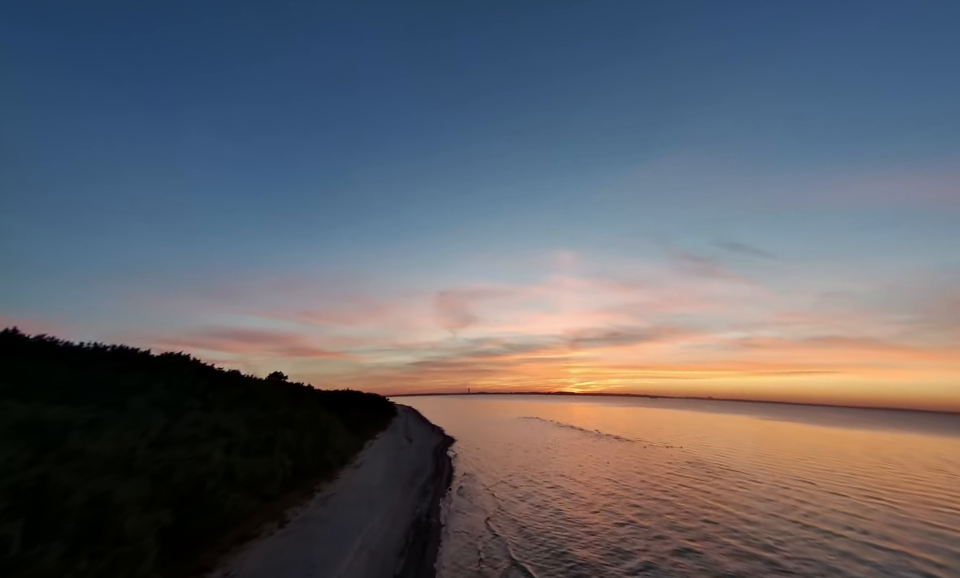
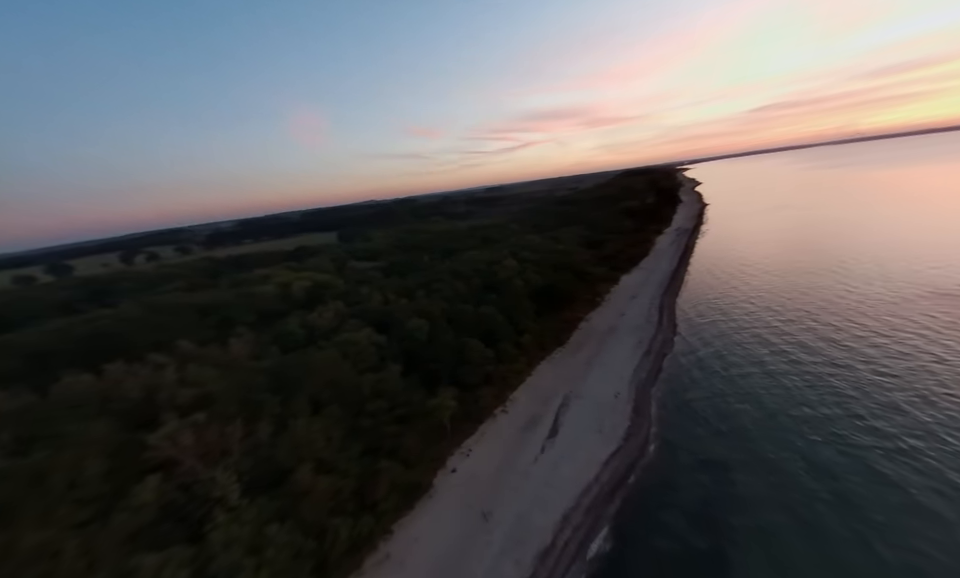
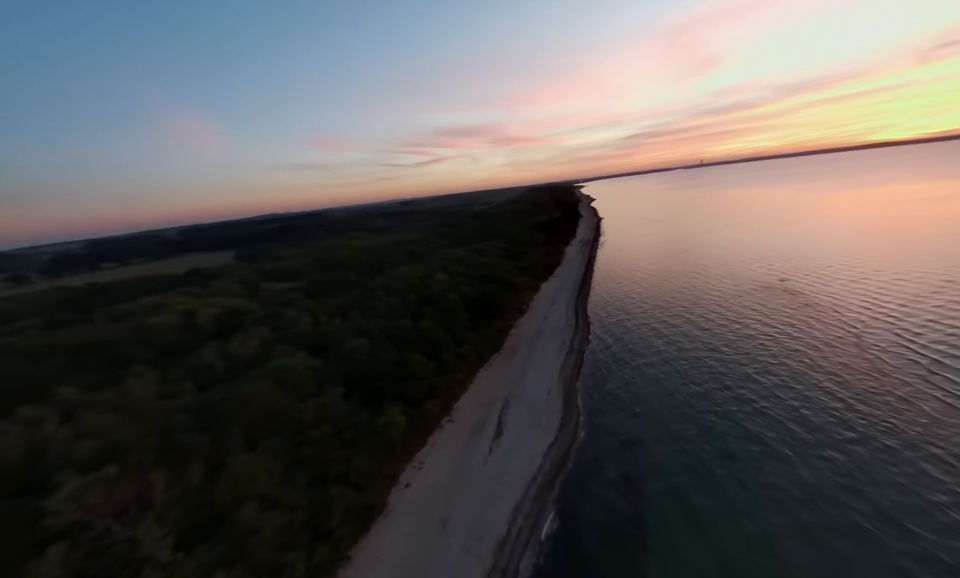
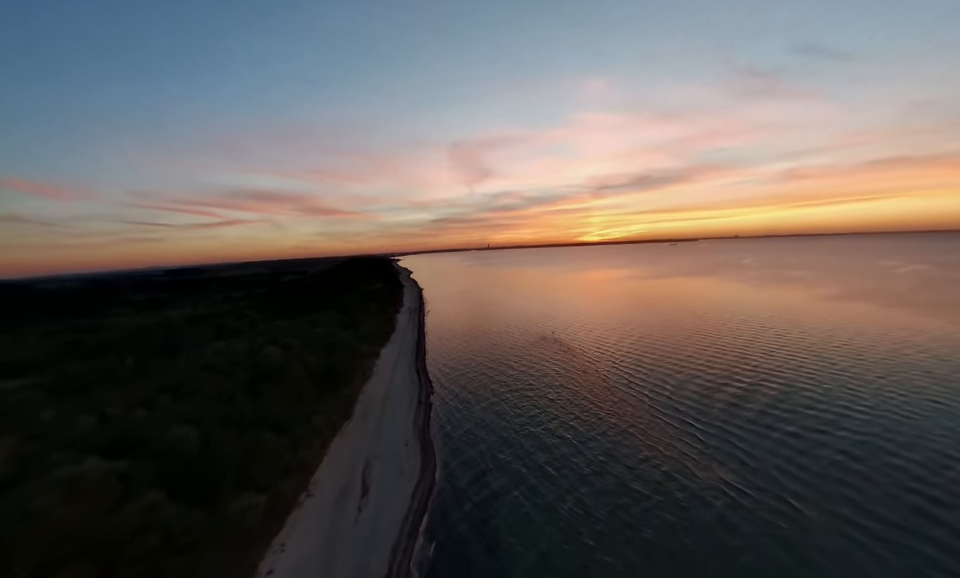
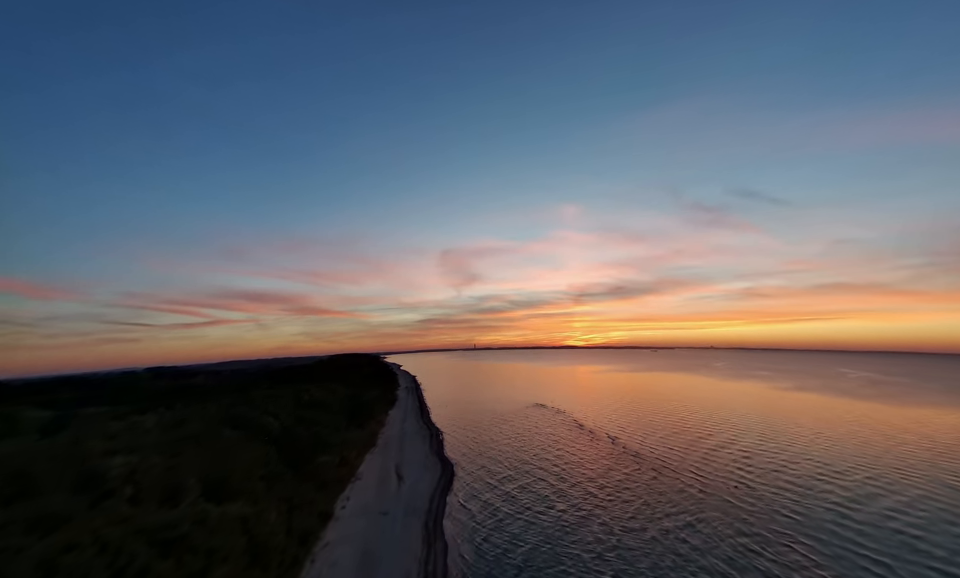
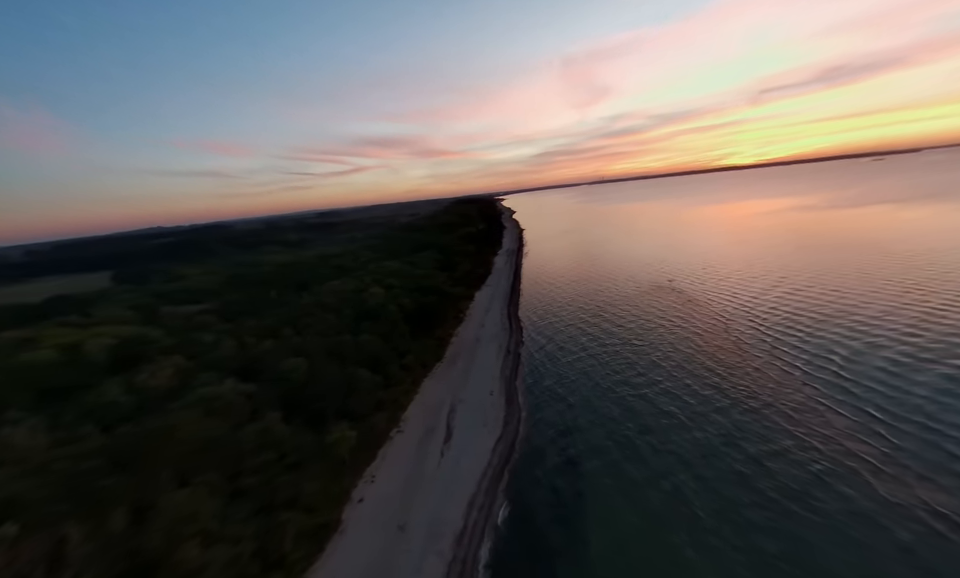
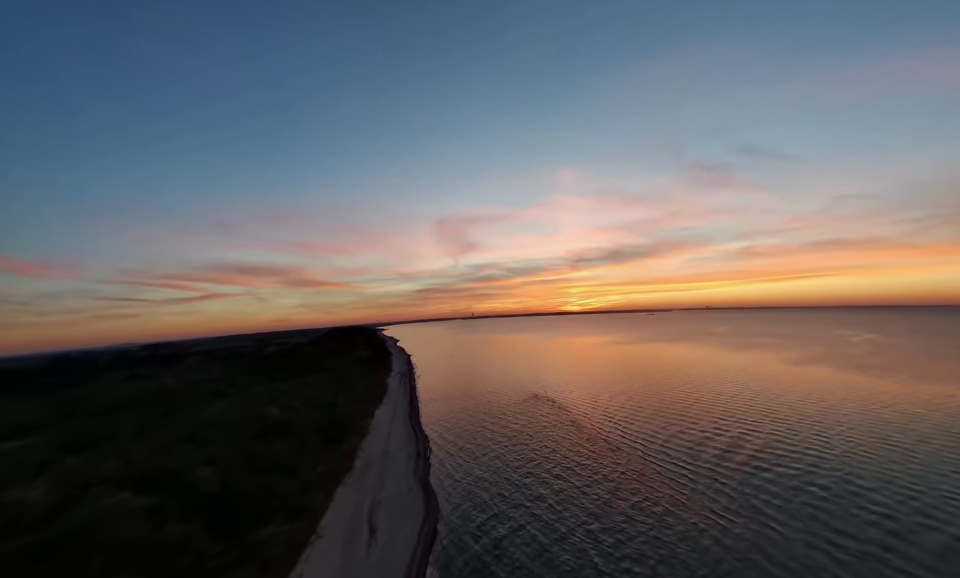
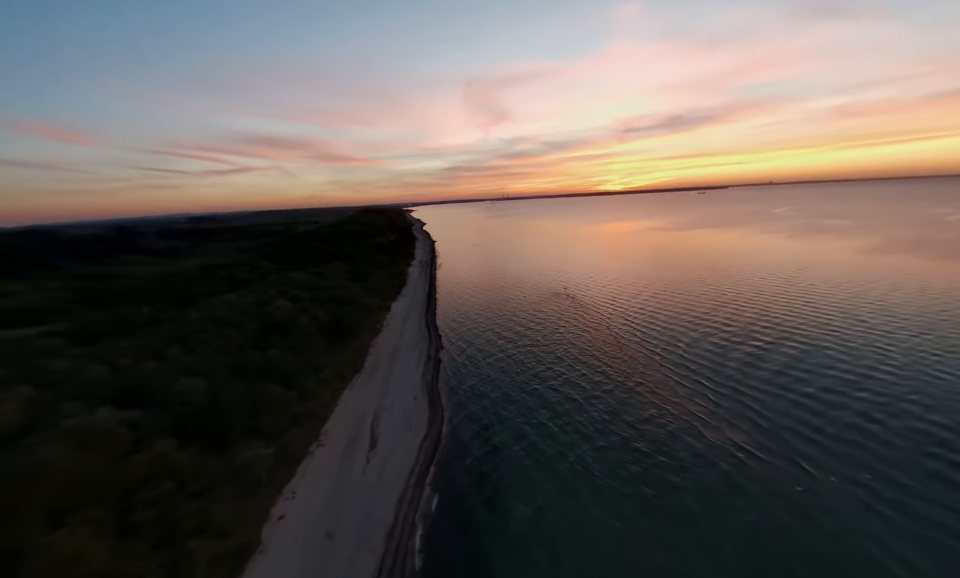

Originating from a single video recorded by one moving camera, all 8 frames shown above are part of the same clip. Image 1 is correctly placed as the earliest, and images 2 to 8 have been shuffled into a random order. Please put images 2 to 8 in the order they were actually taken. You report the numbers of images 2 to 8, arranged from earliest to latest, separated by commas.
5, 7, 4, 8, 6, 3, 2
